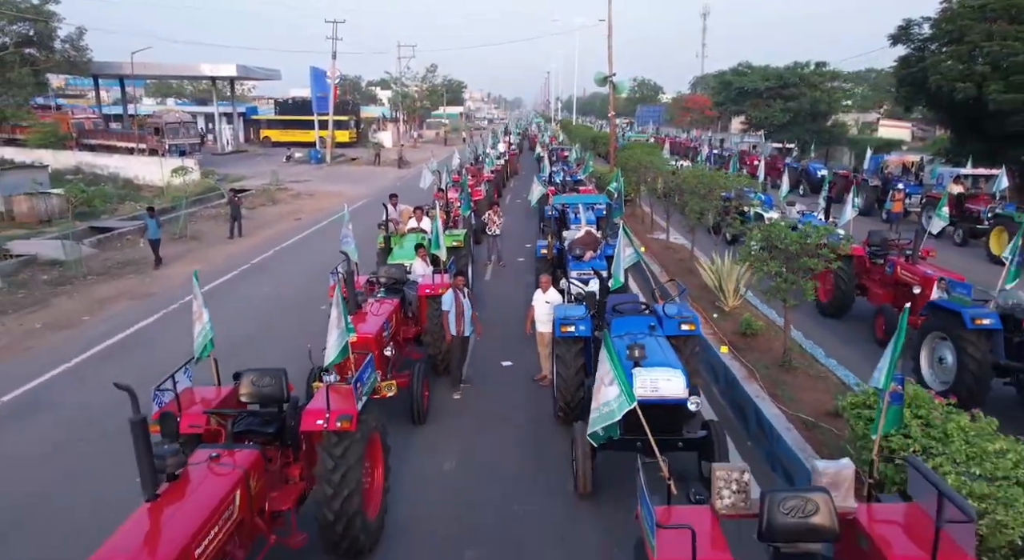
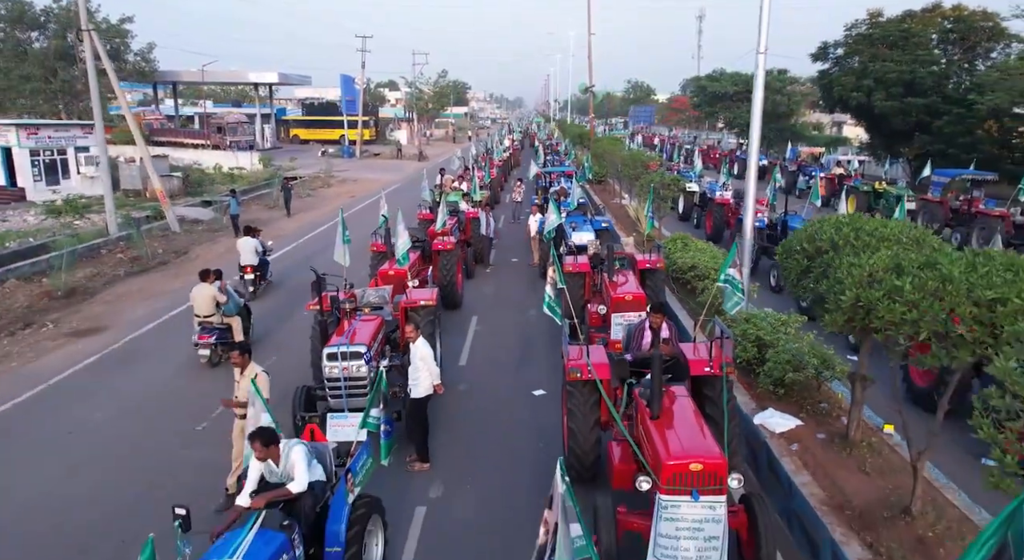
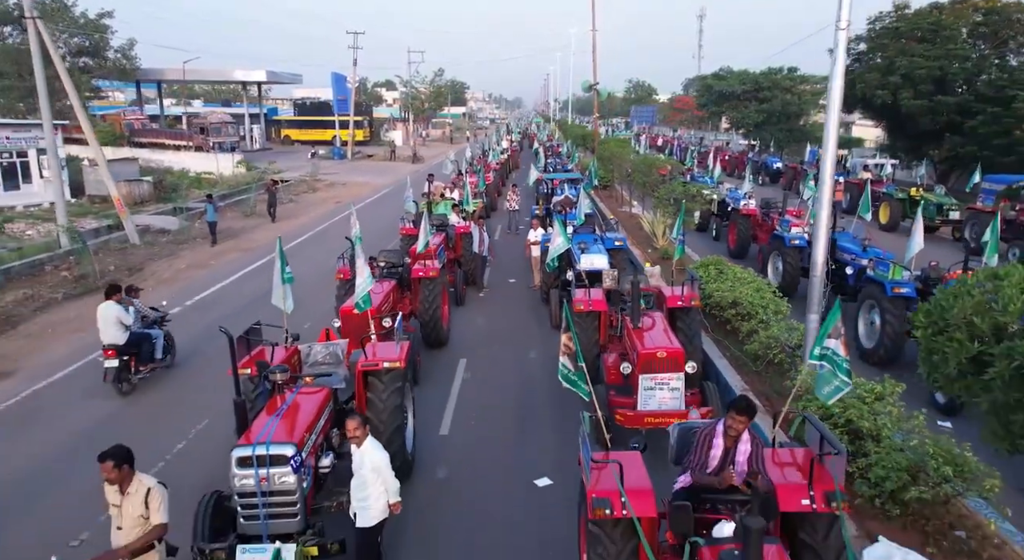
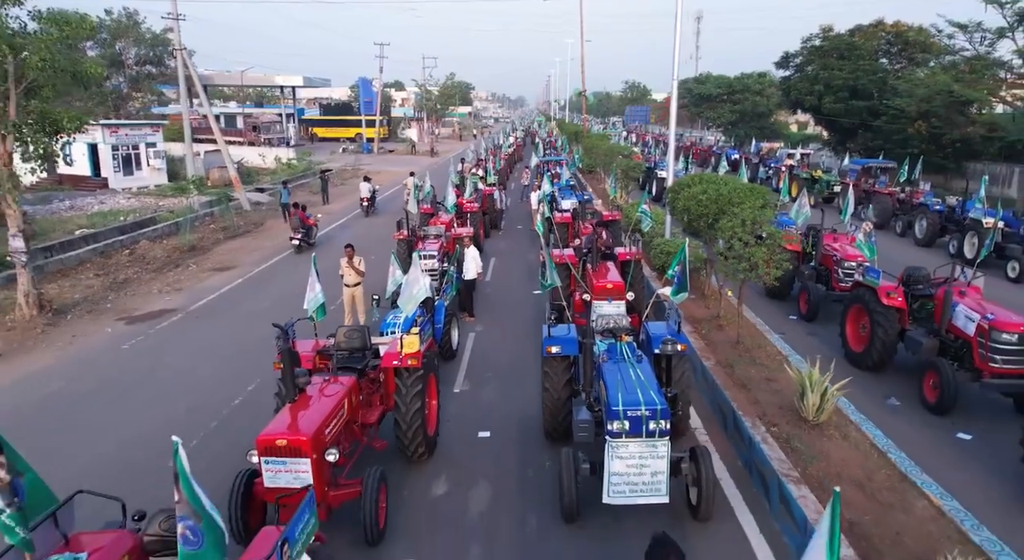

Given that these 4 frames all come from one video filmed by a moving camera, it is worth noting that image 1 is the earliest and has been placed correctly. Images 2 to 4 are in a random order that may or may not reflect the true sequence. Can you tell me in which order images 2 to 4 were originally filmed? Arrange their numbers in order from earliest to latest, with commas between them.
3, 2, 4
